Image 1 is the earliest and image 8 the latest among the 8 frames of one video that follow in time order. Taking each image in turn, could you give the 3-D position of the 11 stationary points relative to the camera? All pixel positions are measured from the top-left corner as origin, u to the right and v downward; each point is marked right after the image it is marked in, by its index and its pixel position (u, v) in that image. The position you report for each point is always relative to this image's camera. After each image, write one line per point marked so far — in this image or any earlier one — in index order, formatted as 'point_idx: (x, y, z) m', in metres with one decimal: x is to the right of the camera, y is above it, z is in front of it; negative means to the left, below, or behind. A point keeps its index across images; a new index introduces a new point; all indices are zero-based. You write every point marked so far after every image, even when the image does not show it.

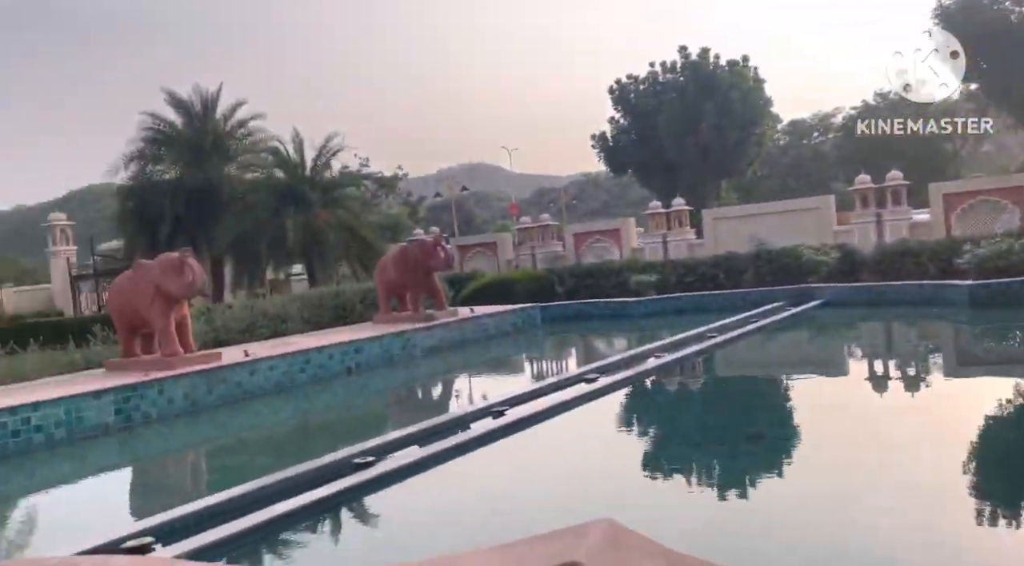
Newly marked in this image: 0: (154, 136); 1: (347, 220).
0: (-7.6, +3.0, +18.9) m
1: (-3.5, +1.4, +19.1) m
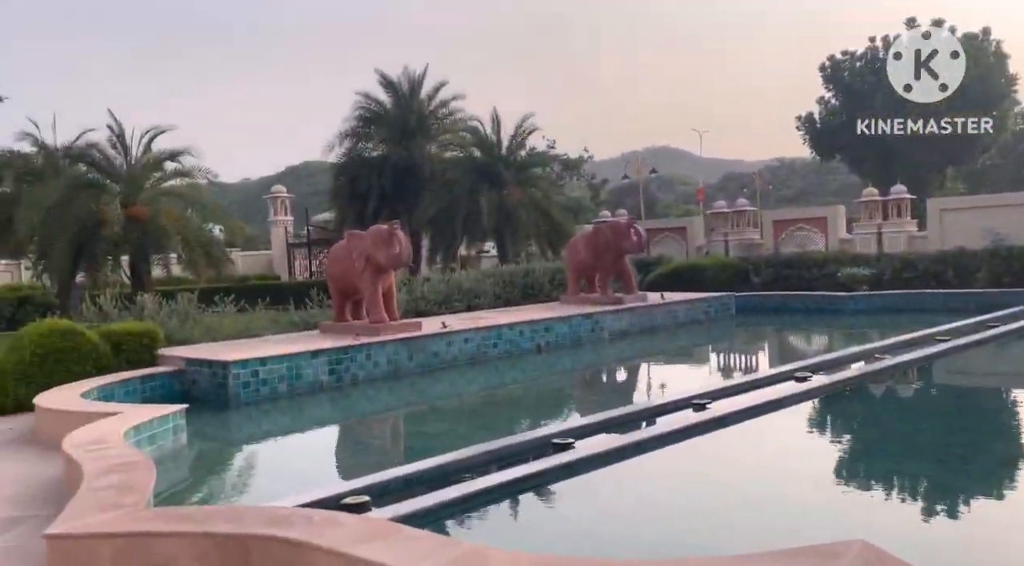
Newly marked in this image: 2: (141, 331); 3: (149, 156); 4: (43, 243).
0: (-3.4, +3.7, +20.0) m
1: (+0.6, +1.8, +19.4) m
2: (-4.0, -0.5, +9.8) m
3: (-5.7, +2.0, +14.2) m
4: (-7.0, +0.6, +13.6) m
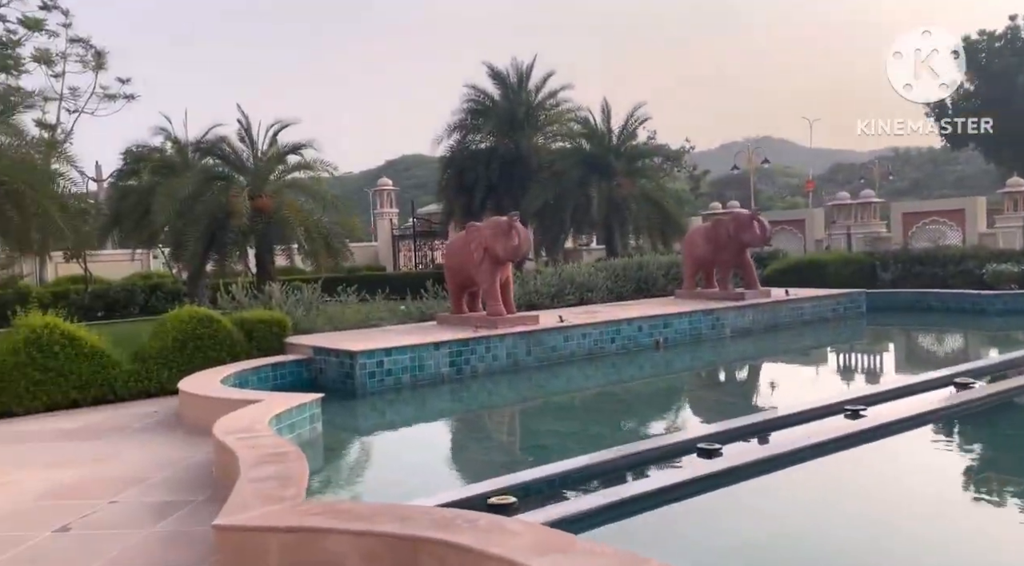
0: (-0.9, +3.9, +20.1) m
1: (+3.0, +2.0, +19.1) m
2: (-2.7, -0.4, +10.1) m
3: (-3.9, +2.2, +14.7) m
4: (-5.3, +0.8, +14.2) m
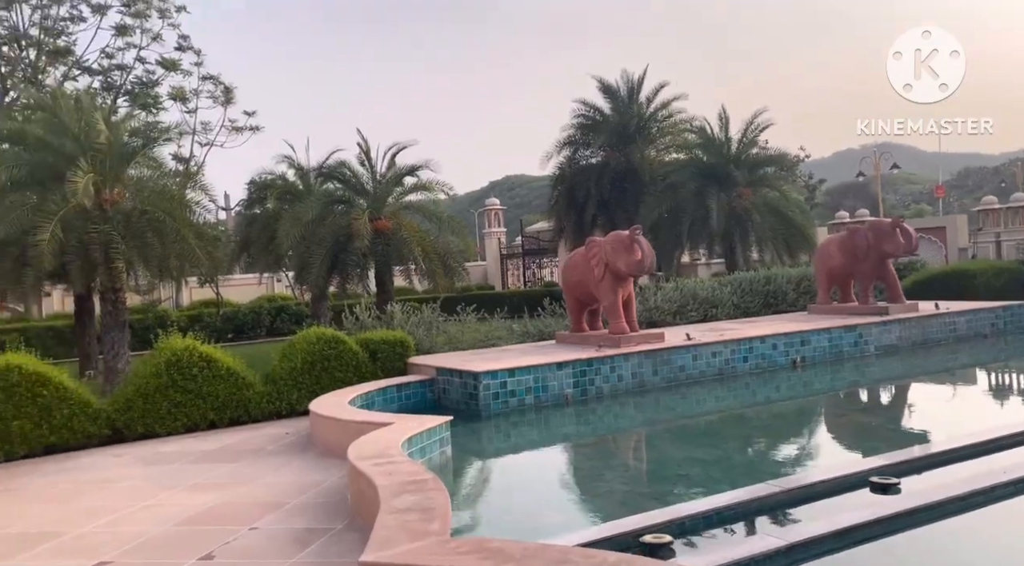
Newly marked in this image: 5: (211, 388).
0: (+1.6, +3.5, +20.0) m
1: (+5.3, +1.7, +18.5) m
2: (-1.3, -0.6, +10.2) m
3: (-2.0, +1.8, +14.9) m
4: (-3.4, +0.4, +14.6) m
5: (-3.0, -1.1, +9.1) m
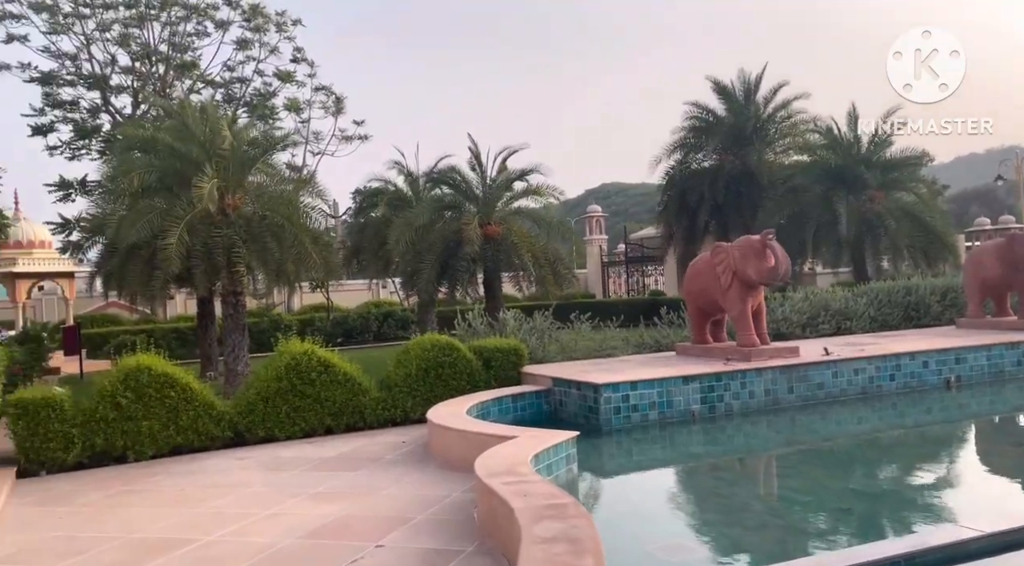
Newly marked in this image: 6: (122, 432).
0: (+4.0, +3.3, +19.4) m
1: (+7.5, +1.5, +17.5) m
2: (0.0, -0.7, +9.9) m
3: (-0.1, +1.7, +14.7) m
4: (-1.6, +0.3, +14.6) m
5: (-1.8, -1.1, +9.1) m
6: (-3.5, -1.3, +8.2) m
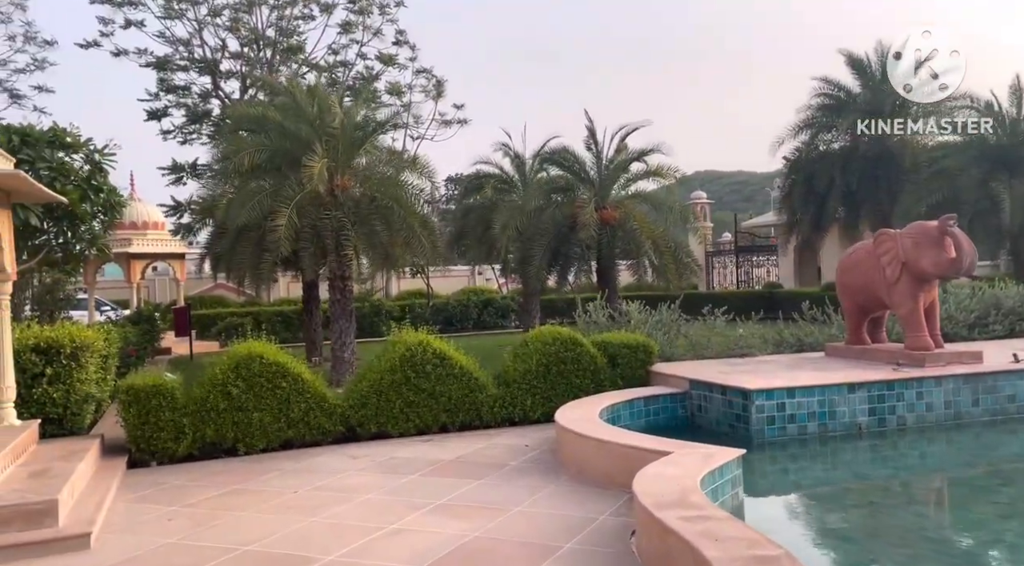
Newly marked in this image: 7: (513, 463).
0: (+6.3, +3.5, +18.1) m
1: (+9.6, +1.5, +15.8) m
2: (+1.3, -0.6, +9.1) m
3: (+1.7, +1.9, +13.9) m
4: (+0.2, +0.5, +13.9) m
5: (-0.6, -1.0, +8.5) m
6: (-2.4, -1.2, +7.8) m
7: (0.0, -1.4, +6.9) m
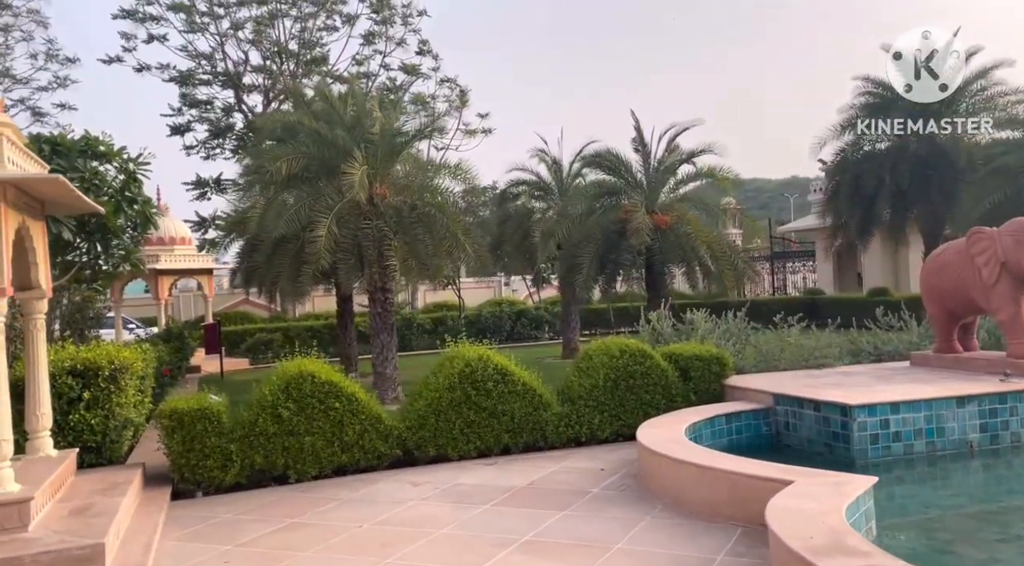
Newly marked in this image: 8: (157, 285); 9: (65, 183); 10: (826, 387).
0: (+7.0, +3.4, +17.4) m
1: (+10.2, +1.5, +15.0) m
2: (+1.9, -0.7, +8.5) m
3: (+2.3, +1.8, +13.3) m
4: (+0.9, +0.4, +13.3) m
5: (-0.1, -1.1, +7.9) m
6: (-1.8, -1.3, +7.2) m
7: (+0.5, -1.4, +6.3) m
8: (-7.7, 0.0, +19.6) m
9: (-2.7, +0.6, +5.5) m
10: (+2.7, -0.9, +7.7) m
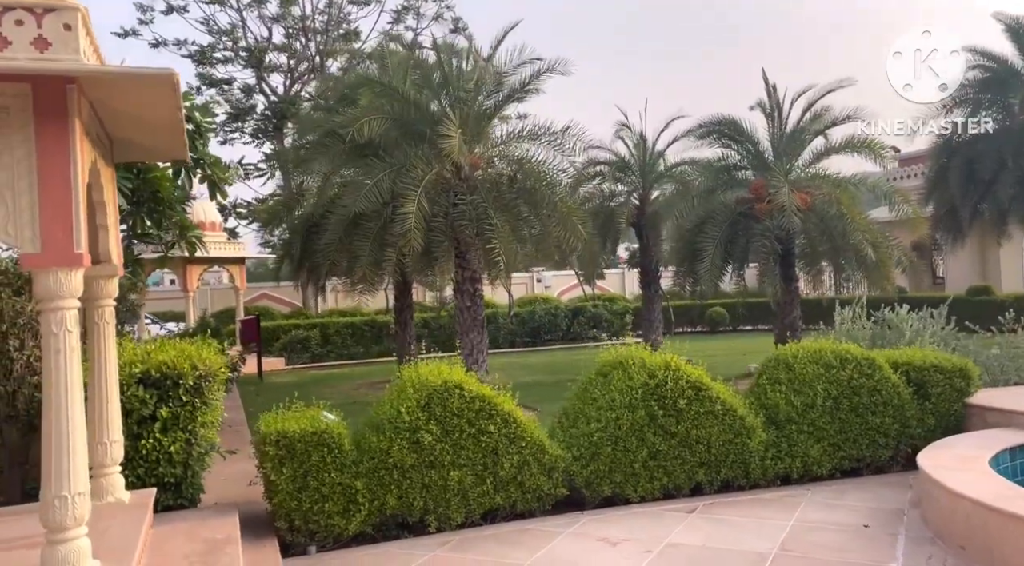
0: (+8.3, +3.4, +15.5) m
1: (+11.6, +1.5, +13.2) m
2: (+3.2, -0.6, +6.6) m
3: (+3.7, +1.9, +11.4) m
4: (+2.2, +0.5, +11.4) m
5: (+1.3, -1.0, +6.0) m
6: (-0.5, -1.2, +5.3) m
7: (+1.9, -1.3, +4.4) m
8: (-6.4, +0.2, +17.7) m
9: (-1.4, +0.8, +3.6) m
10: (+4.0, -0.8, +5.8) m
